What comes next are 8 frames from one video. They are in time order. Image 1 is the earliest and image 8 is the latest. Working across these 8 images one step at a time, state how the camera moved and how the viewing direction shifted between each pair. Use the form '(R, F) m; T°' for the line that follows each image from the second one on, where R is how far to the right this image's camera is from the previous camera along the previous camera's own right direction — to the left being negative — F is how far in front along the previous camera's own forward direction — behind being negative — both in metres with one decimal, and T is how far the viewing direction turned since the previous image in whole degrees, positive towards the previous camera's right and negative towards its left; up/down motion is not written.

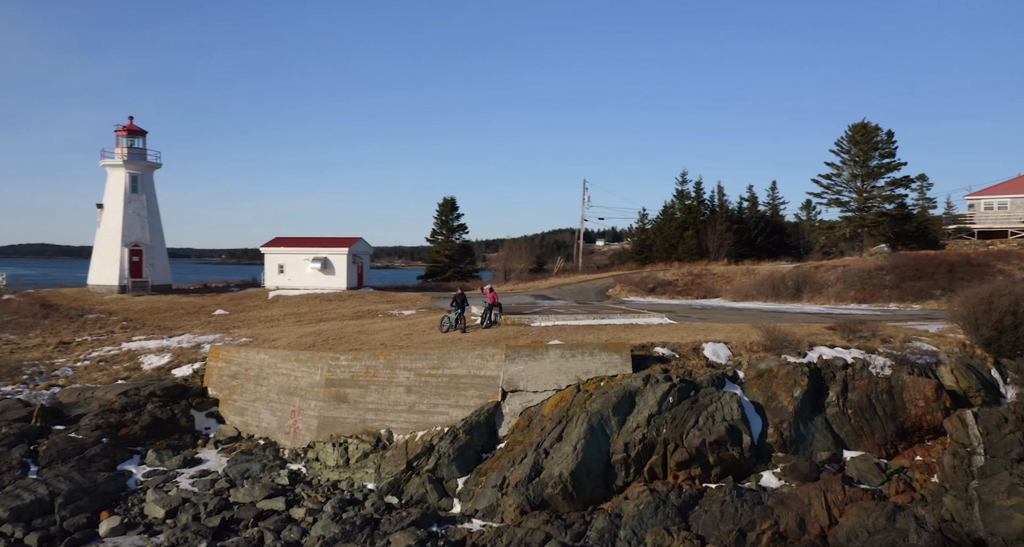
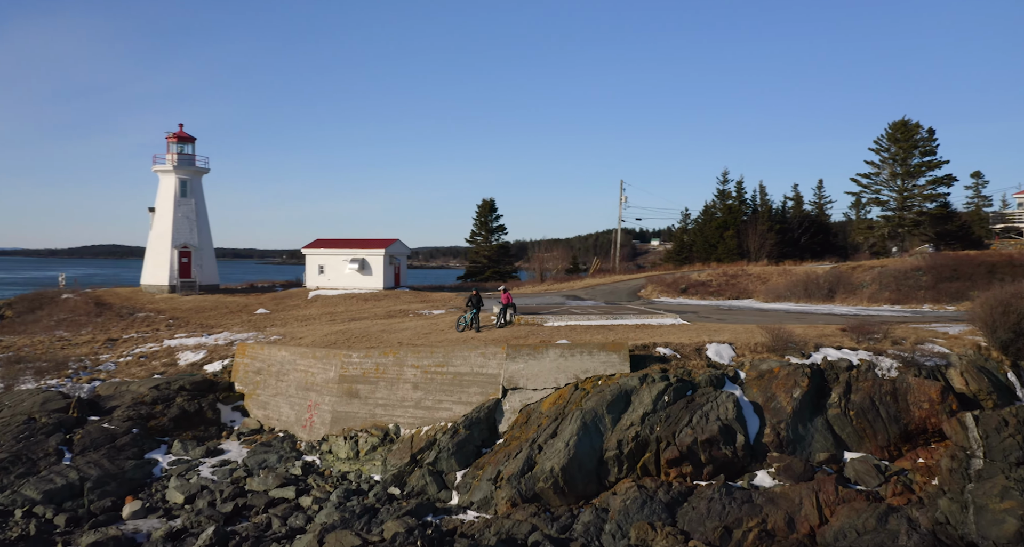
(+0.9, -0.4) m; -4°
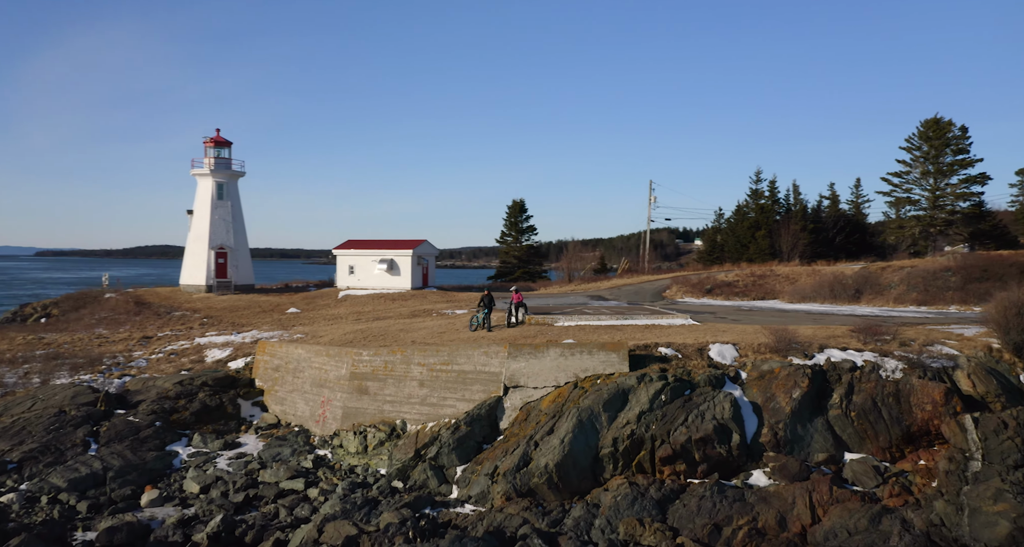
(+0.7, -0.3) m; -3°
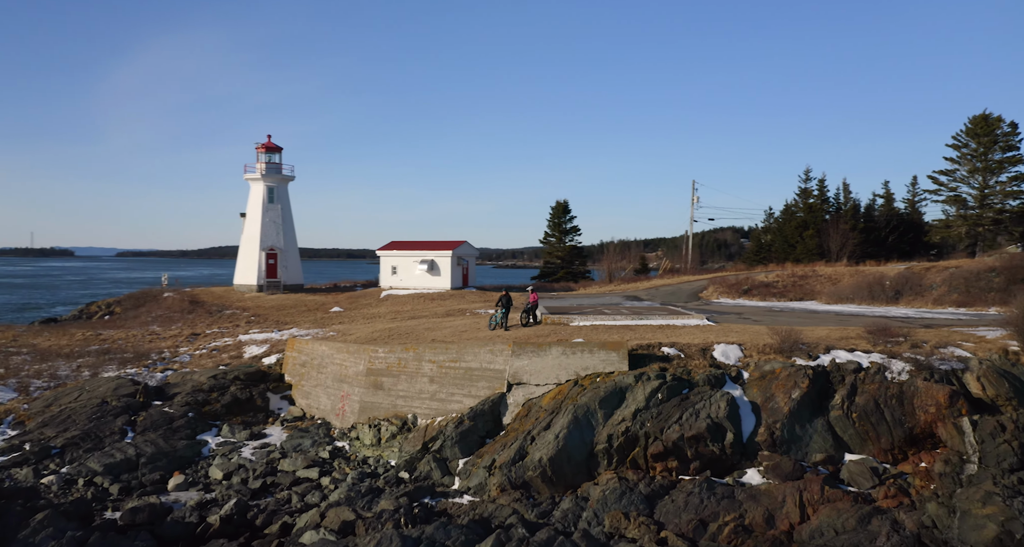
(+1.1, -0.4) m; -4°
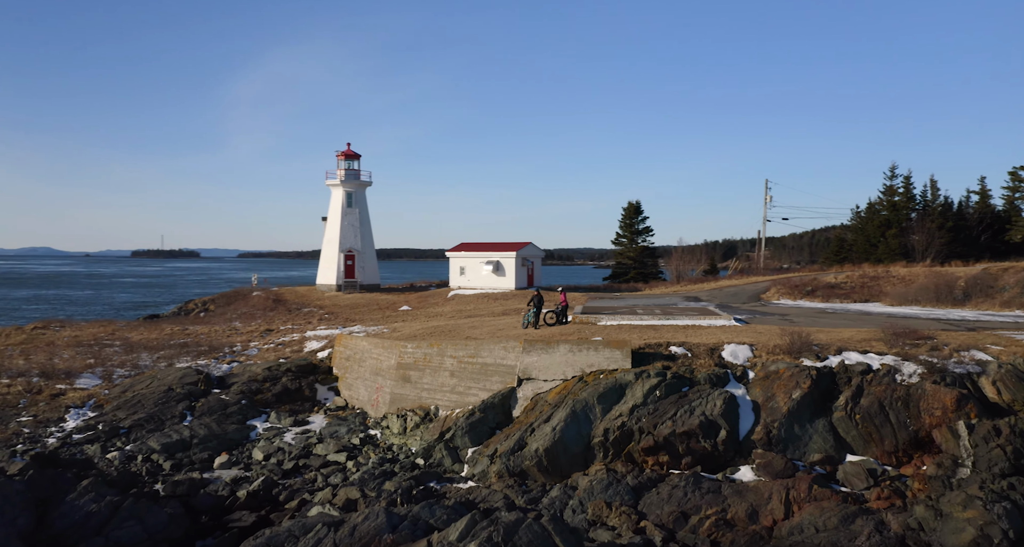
(+1.7, -0.7) m; -7°
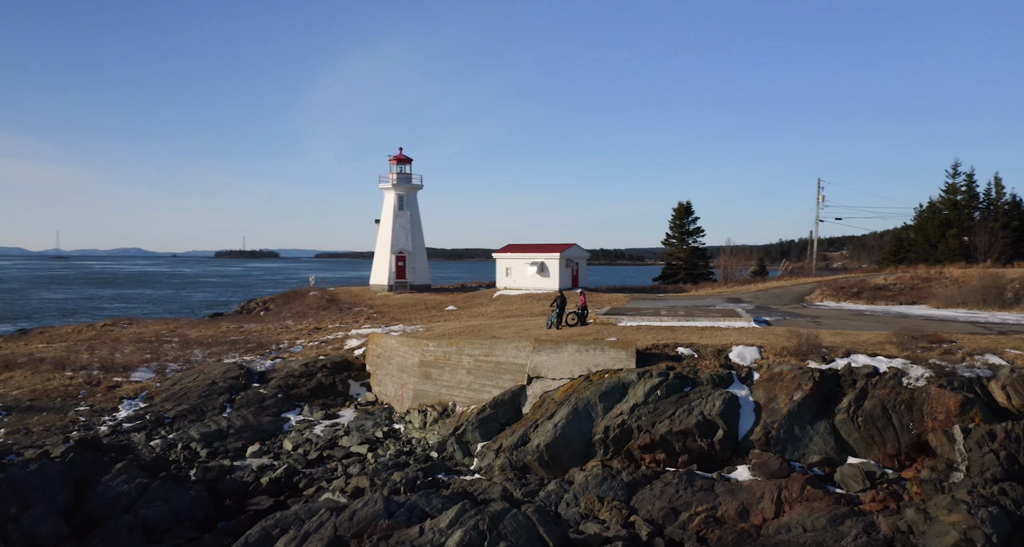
(+1.2, -0.5) m; -5°
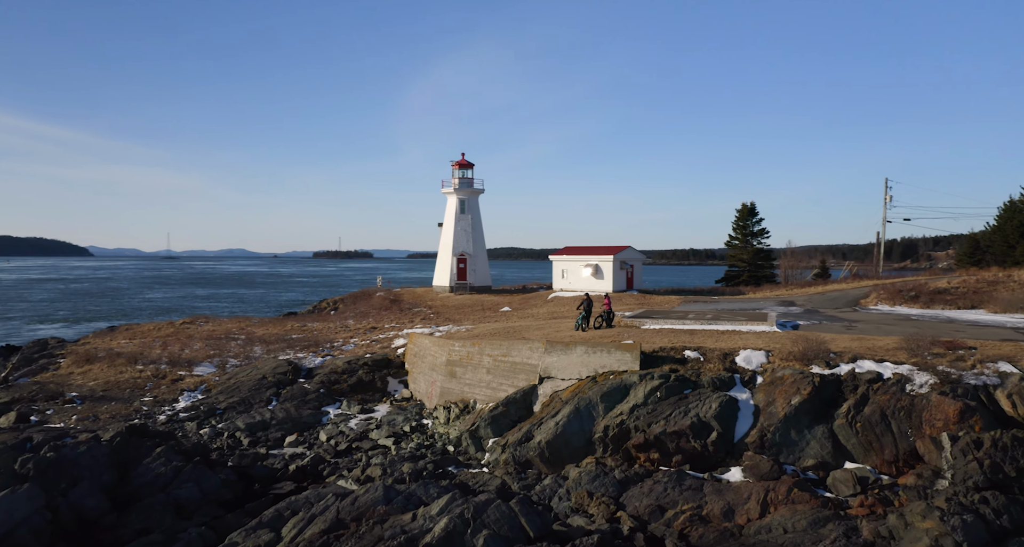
(+1.5, -0.7) m; -6°
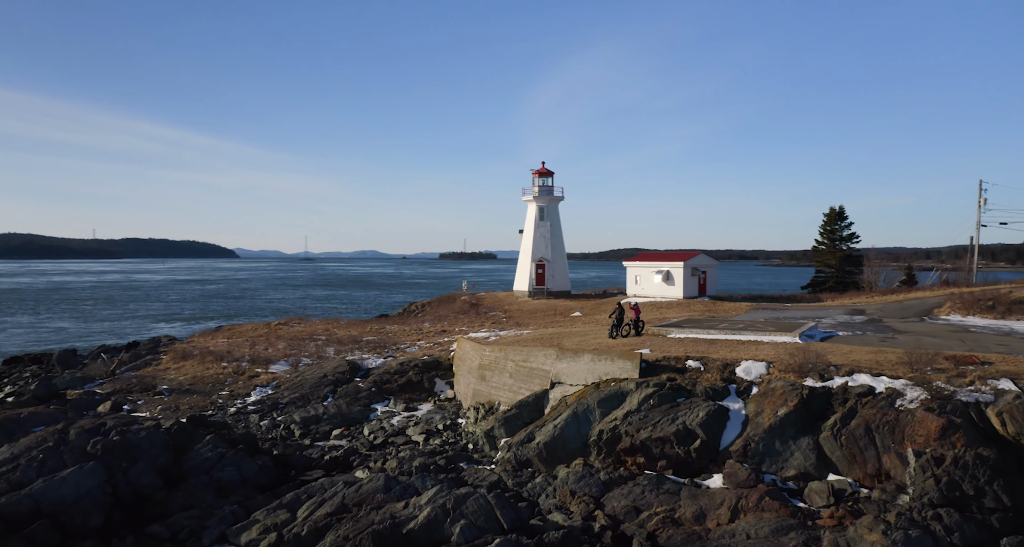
(+2.4, -1.1) m; -8°
